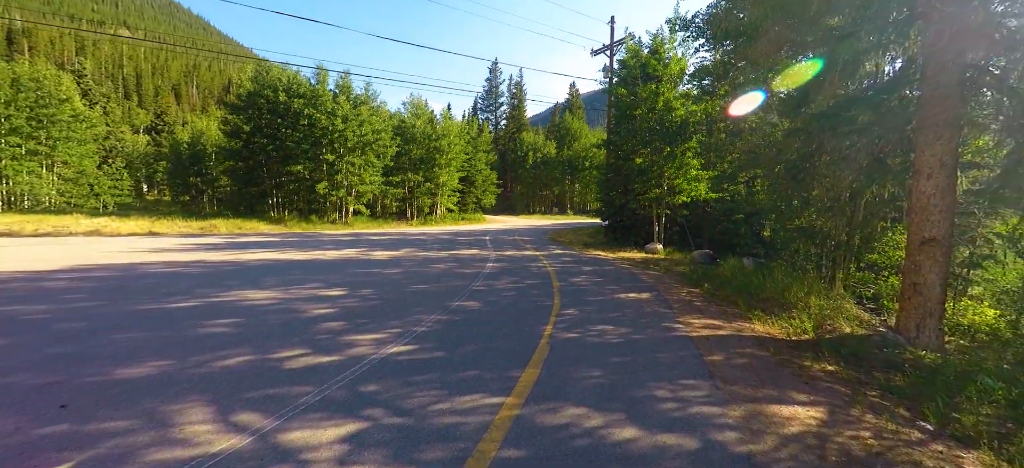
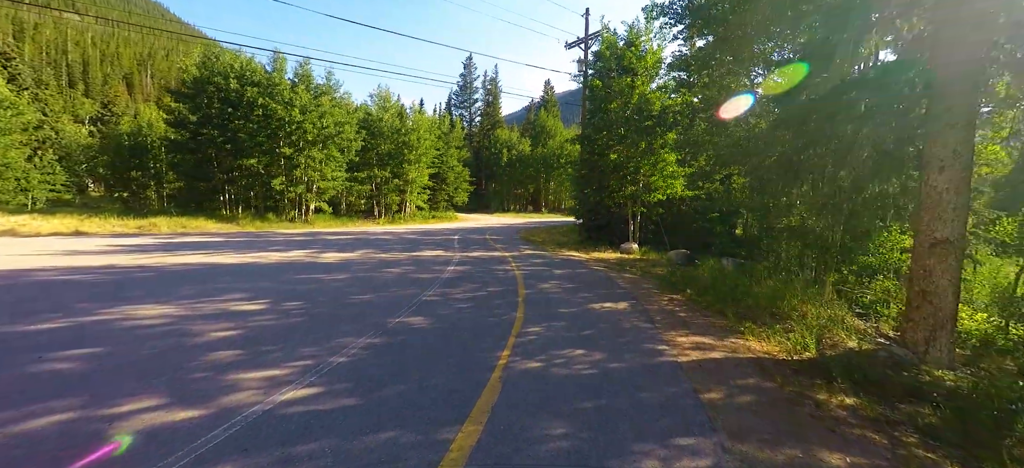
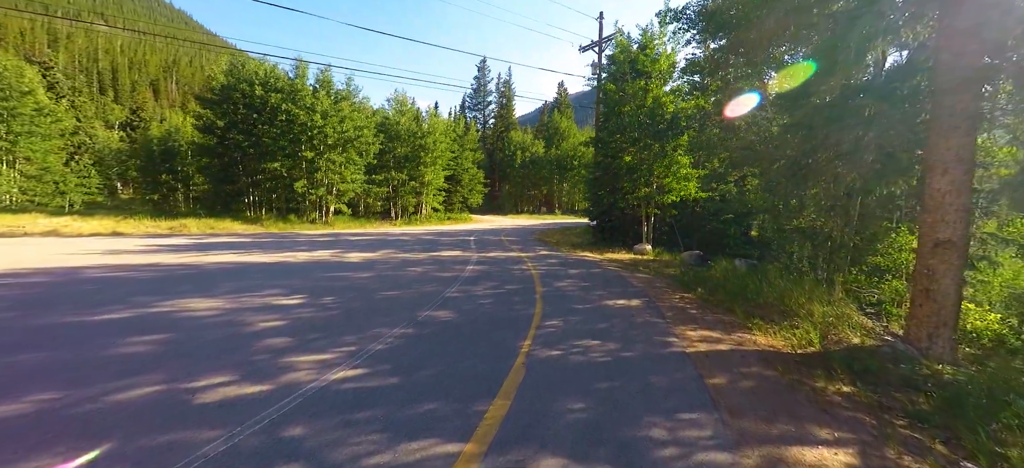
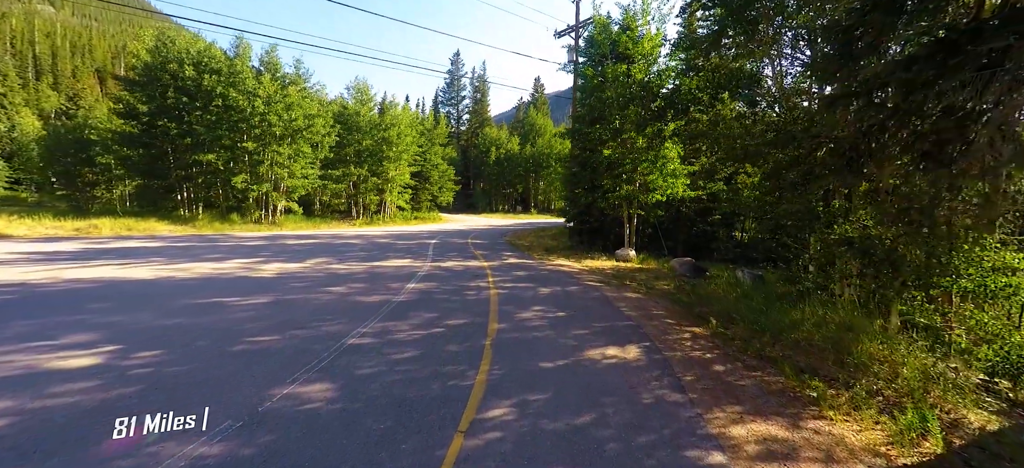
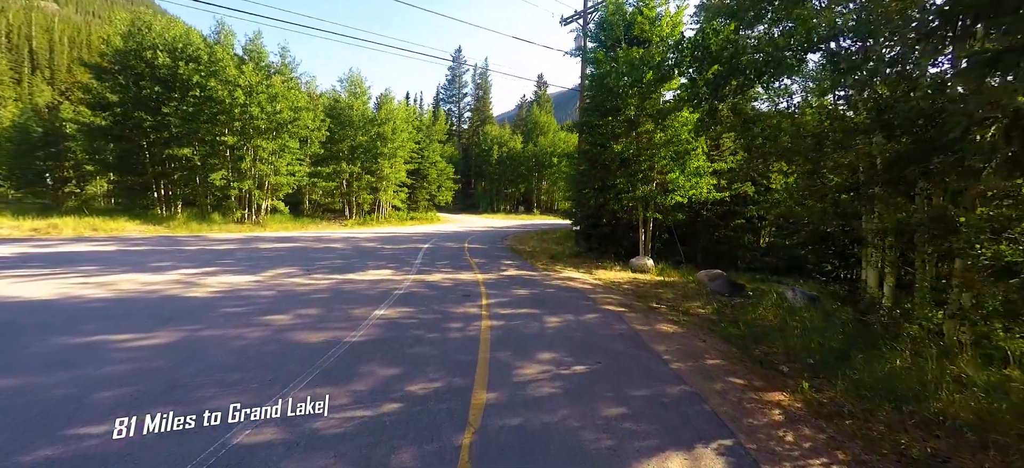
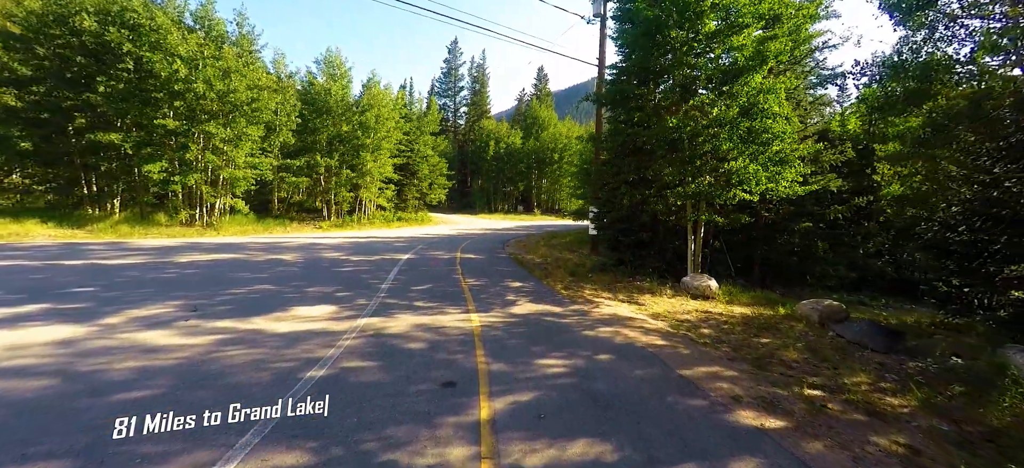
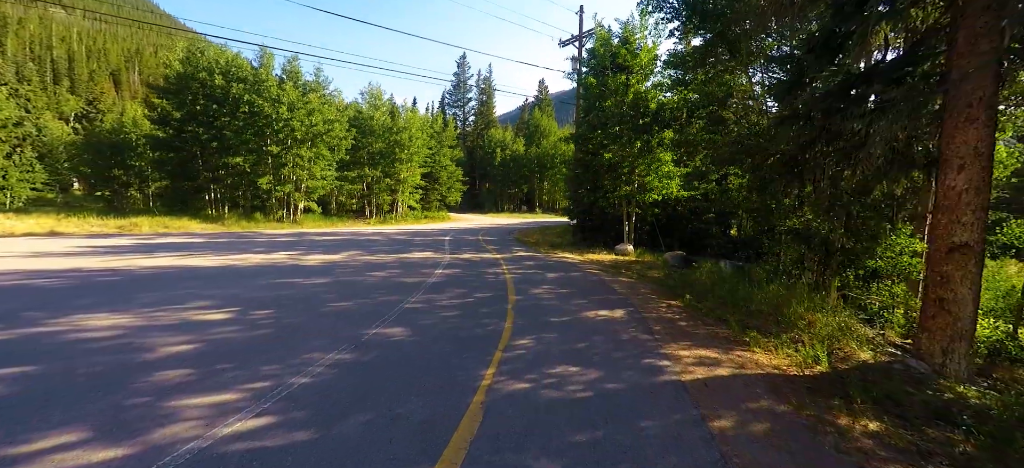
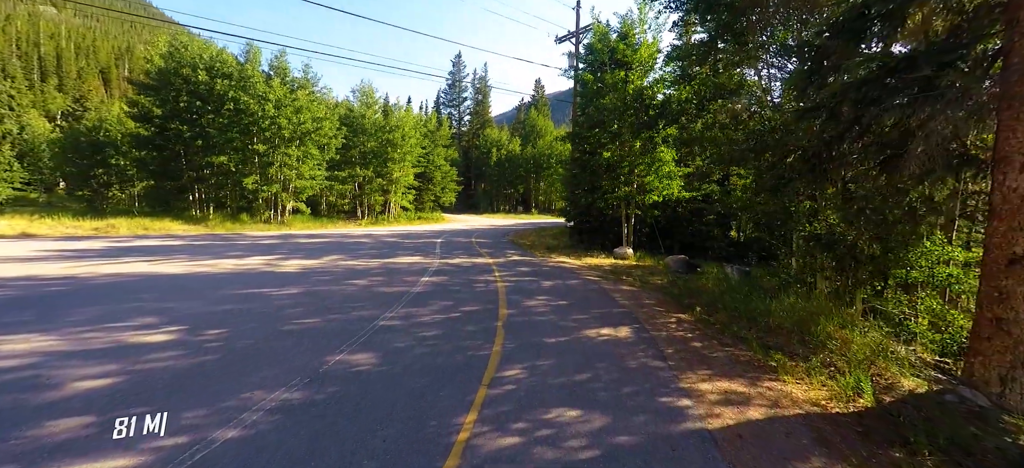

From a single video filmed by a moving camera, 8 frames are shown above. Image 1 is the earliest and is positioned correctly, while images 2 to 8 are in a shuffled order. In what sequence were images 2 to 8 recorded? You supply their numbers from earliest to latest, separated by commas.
3, 2, 7, 8, 4, 5, 6
